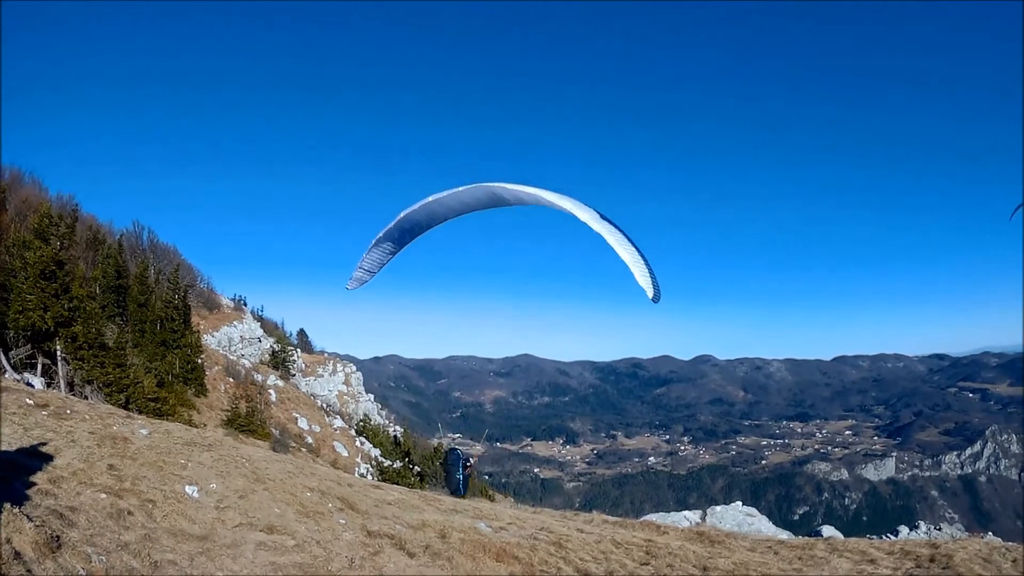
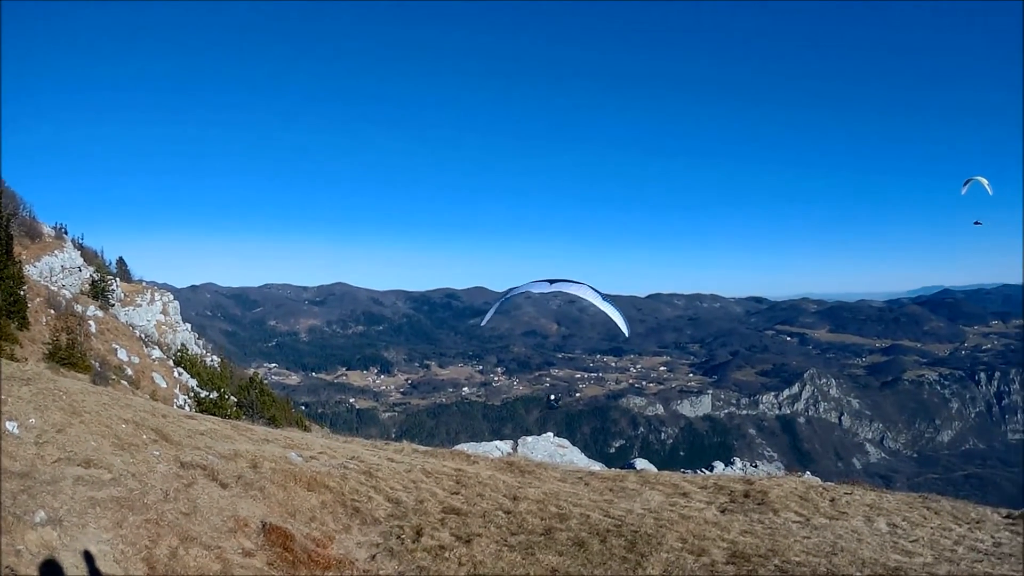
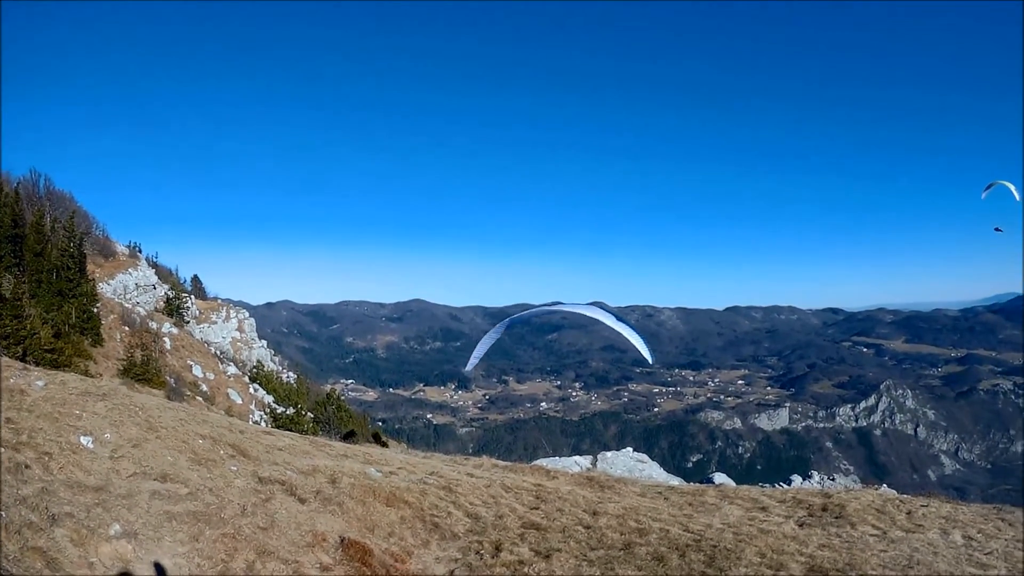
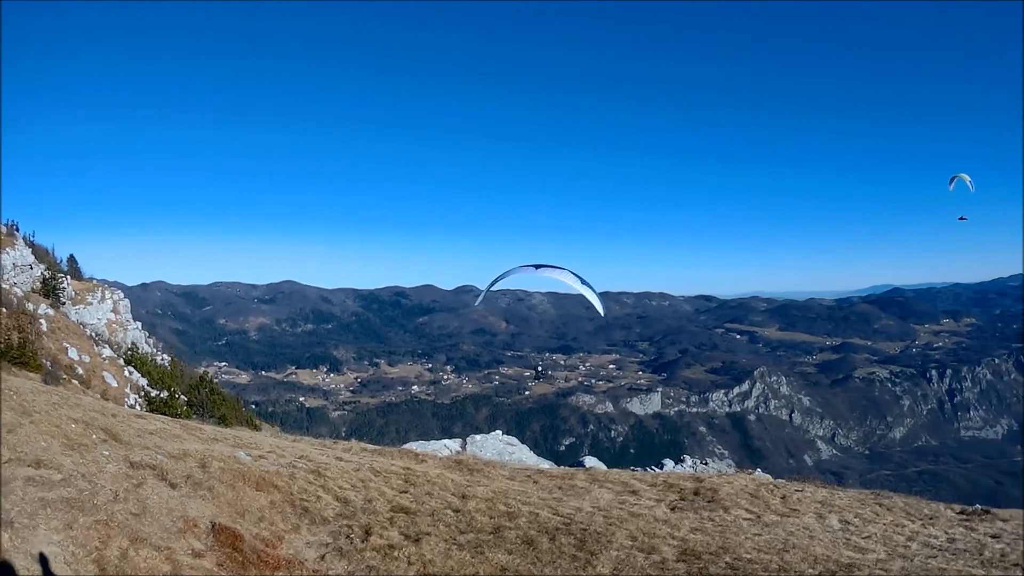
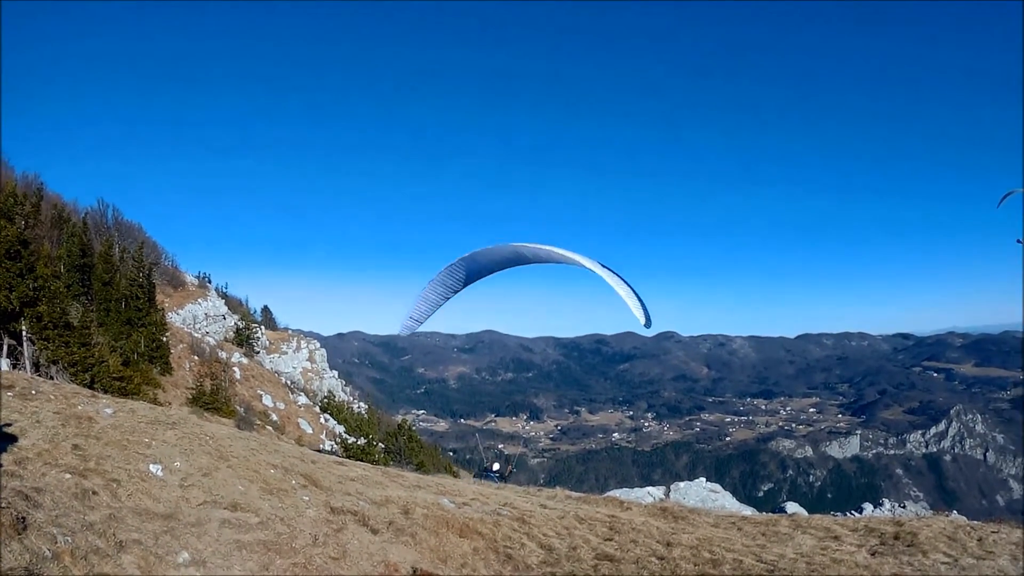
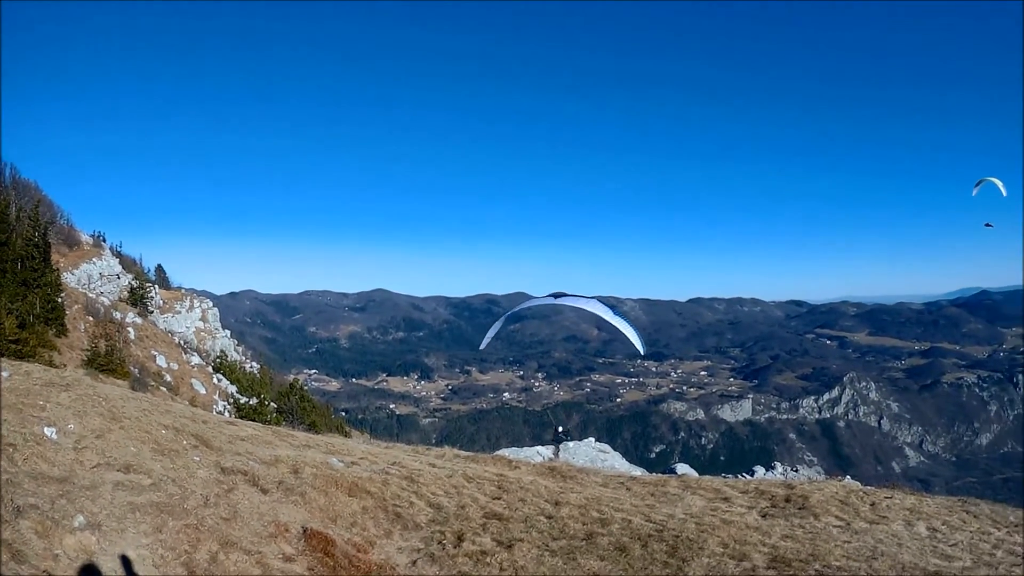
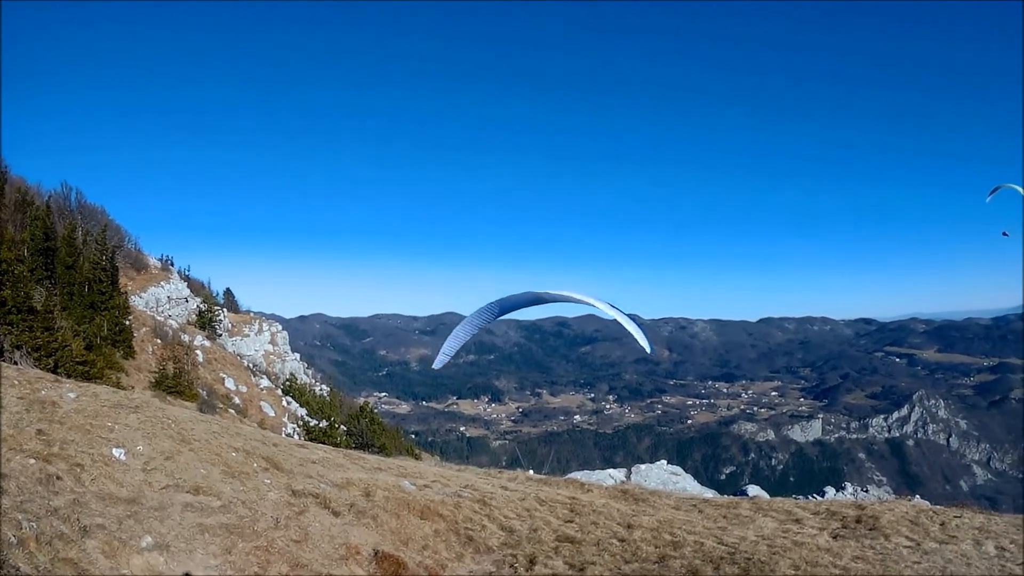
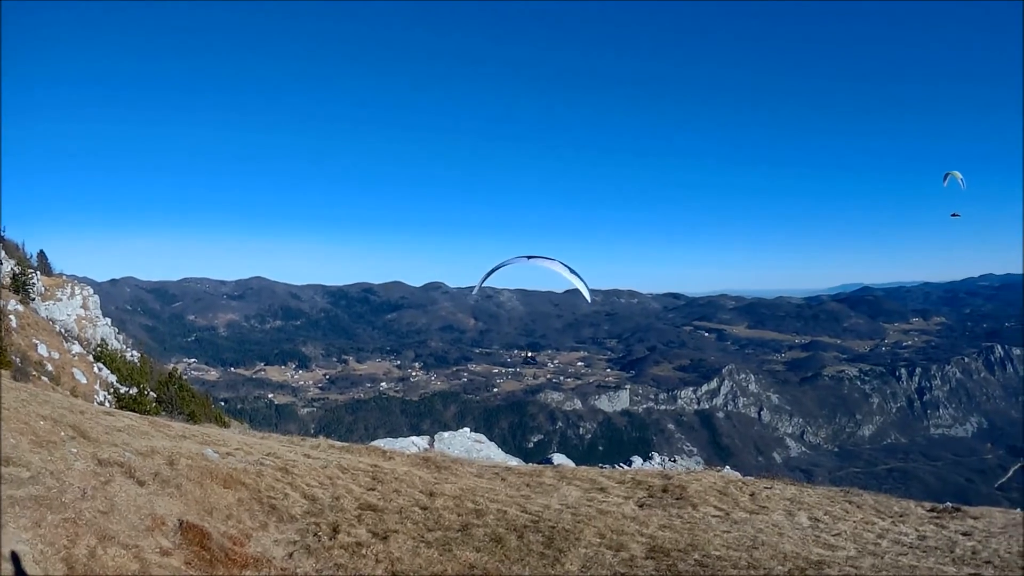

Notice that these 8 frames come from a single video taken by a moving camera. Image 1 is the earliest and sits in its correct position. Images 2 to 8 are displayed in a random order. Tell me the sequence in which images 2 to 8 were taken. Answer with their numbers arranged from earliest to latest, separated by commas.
5, 7, 3, 6, 2, 4, 8
